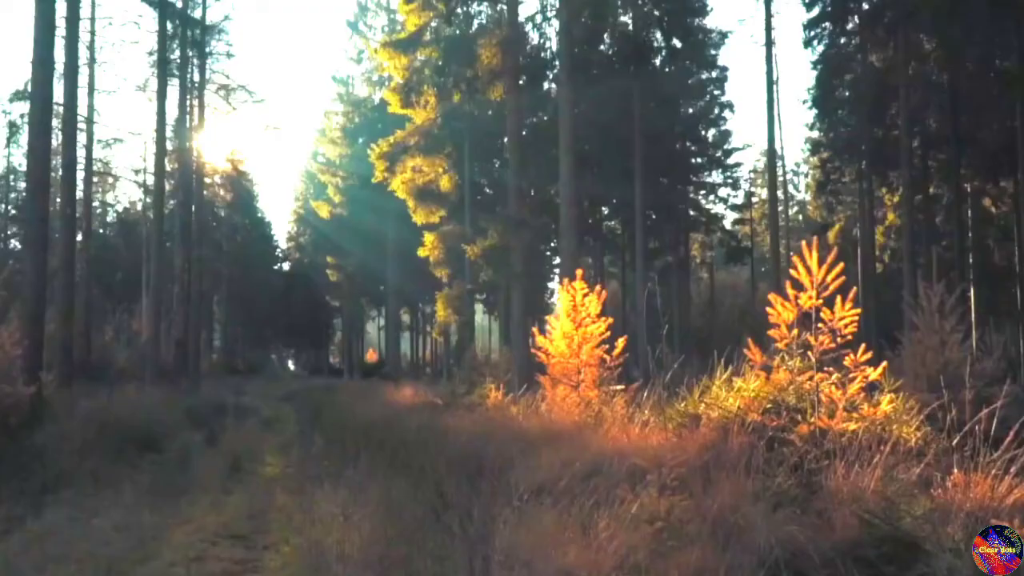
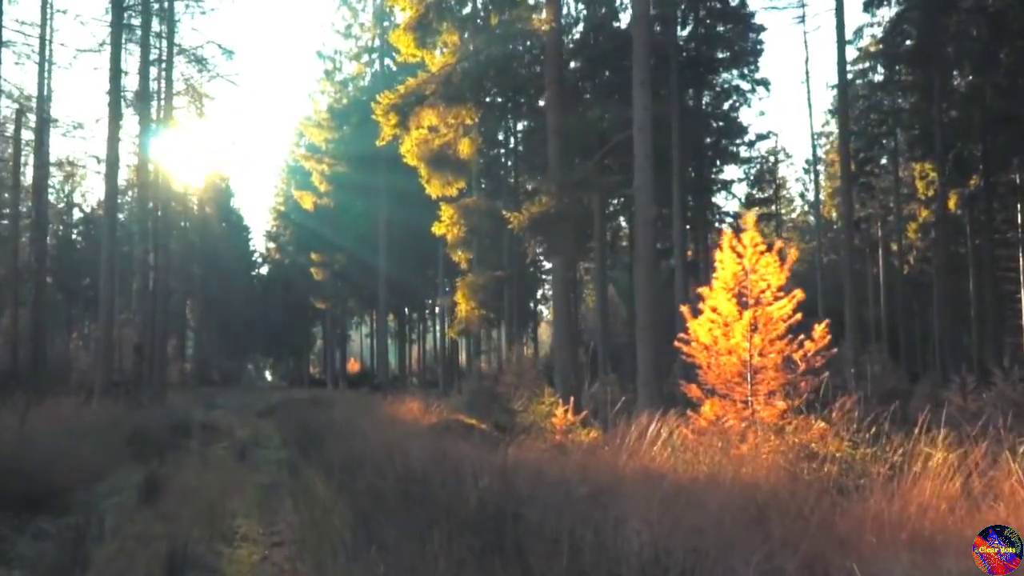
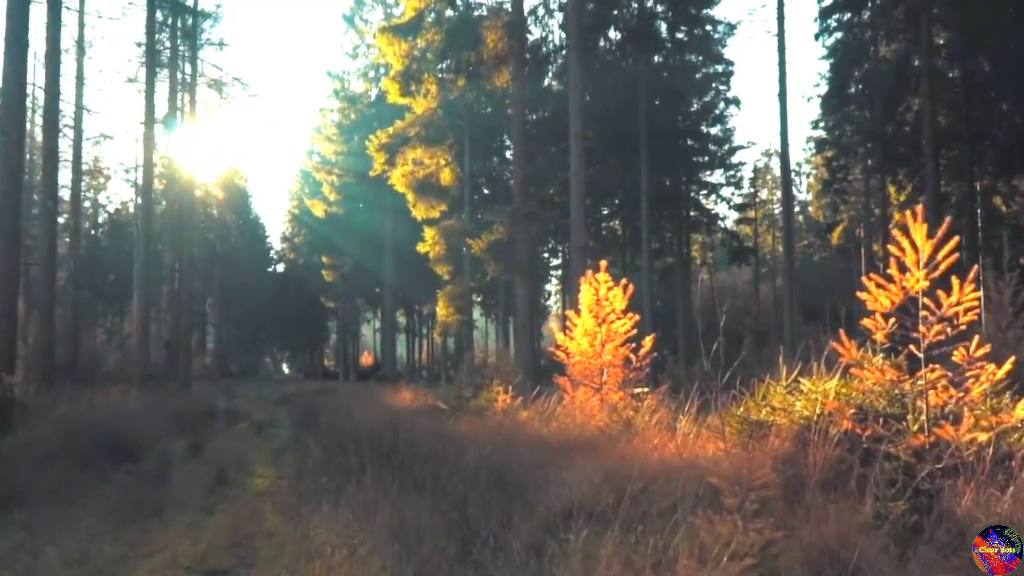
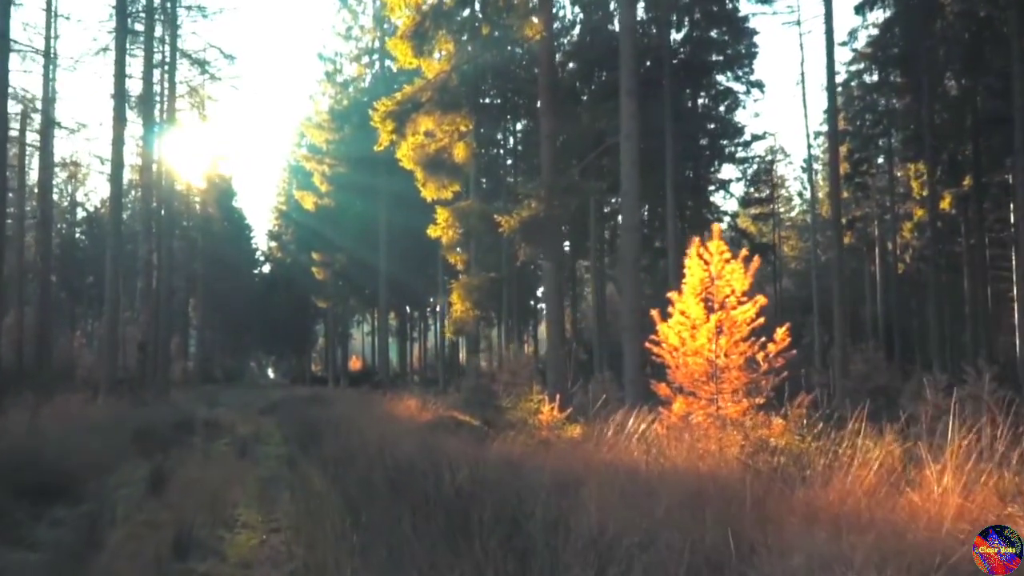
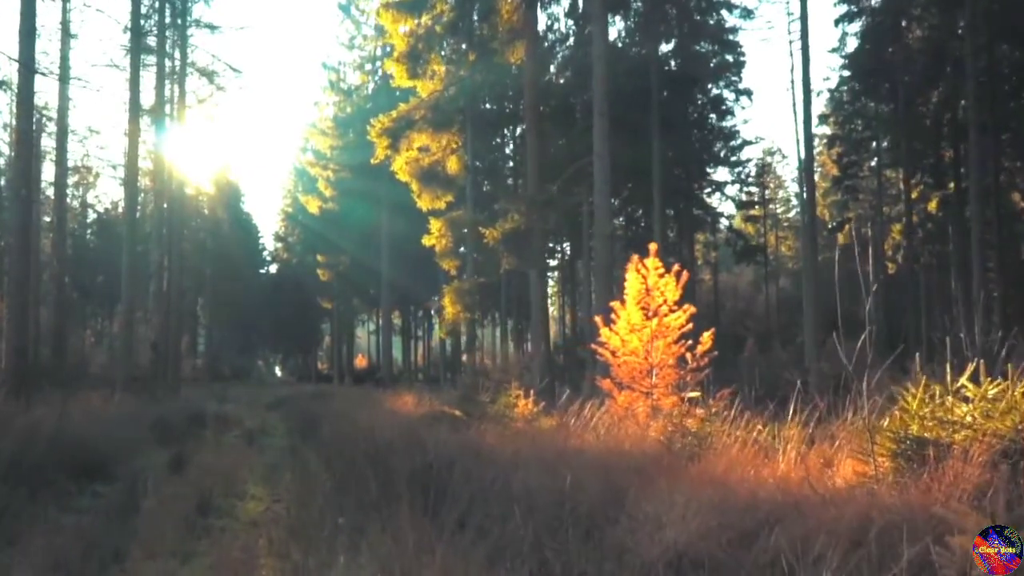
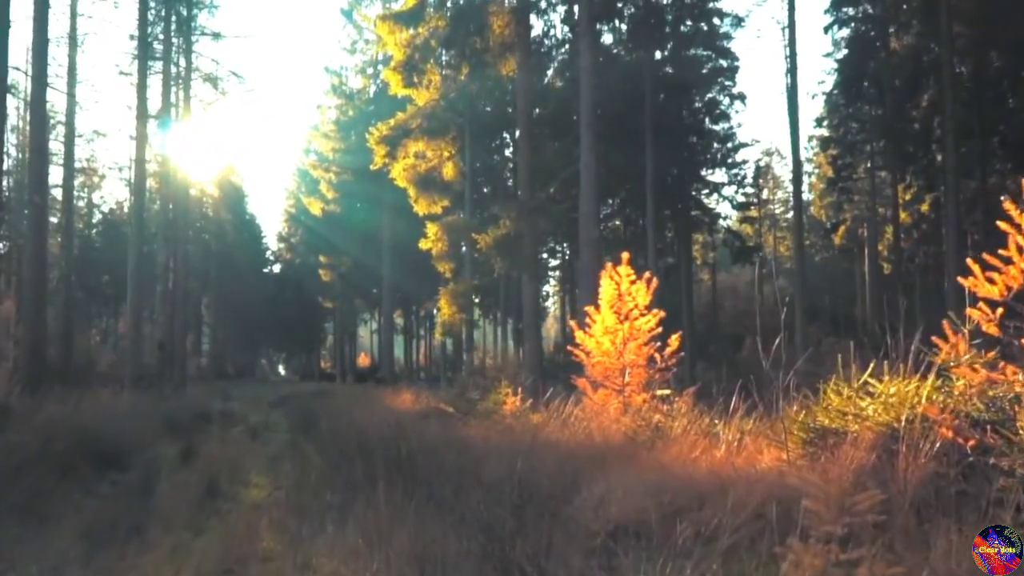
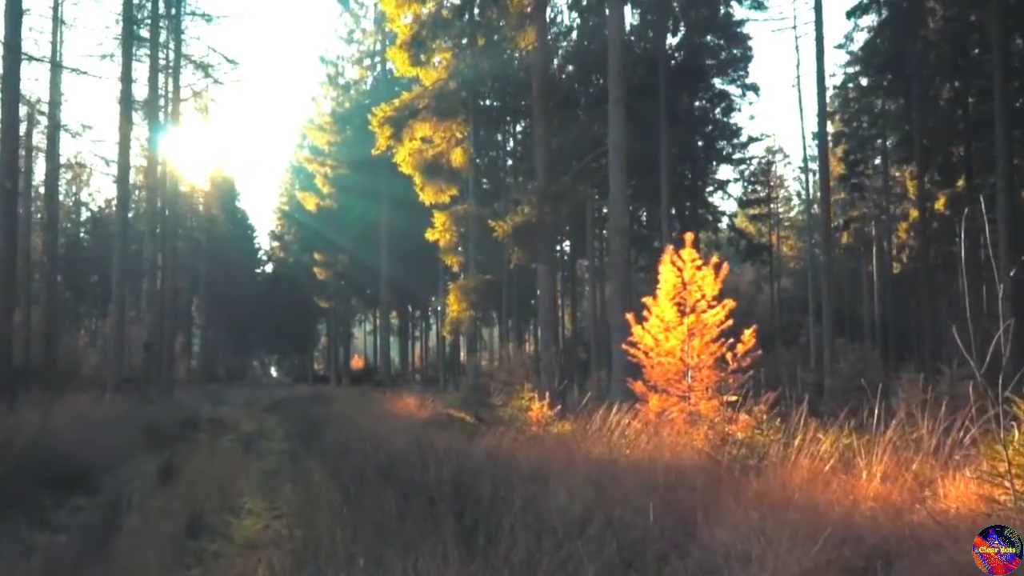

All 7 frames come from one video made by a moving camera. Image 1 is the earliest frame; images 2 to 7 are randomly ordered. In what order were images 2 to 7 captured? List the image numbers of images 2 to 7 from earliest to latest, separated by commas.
3, 6, 5, 7, 4, 2
